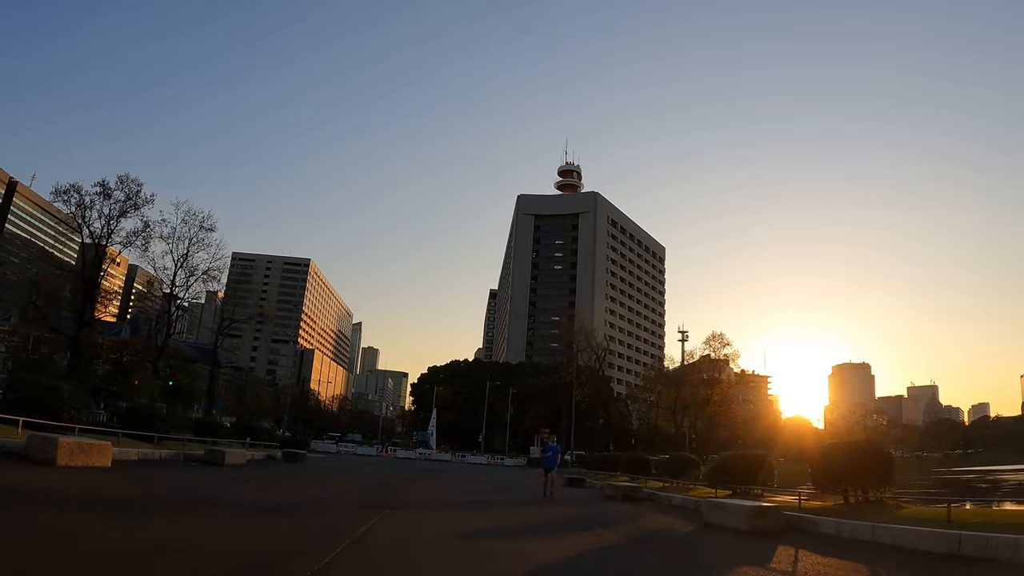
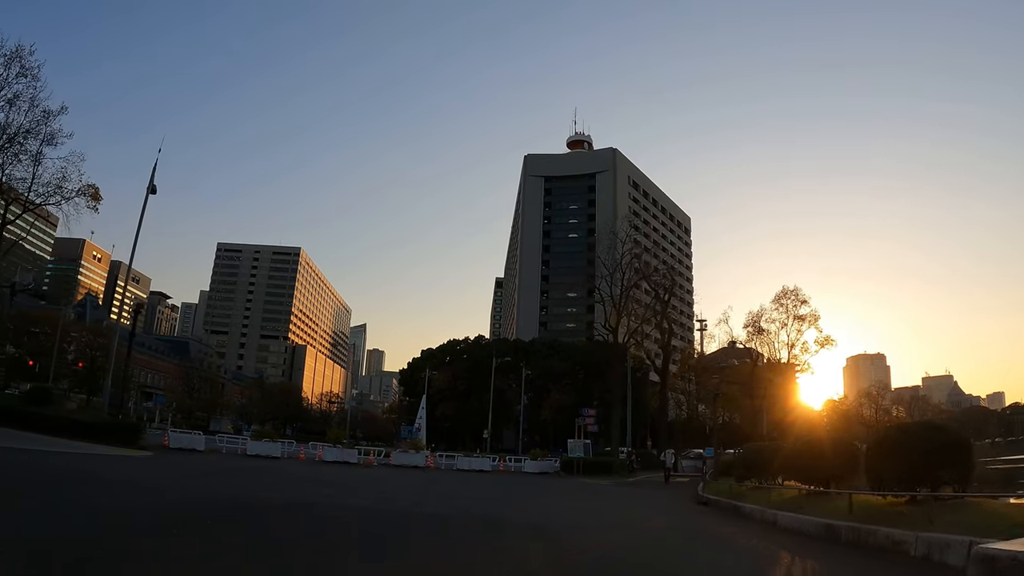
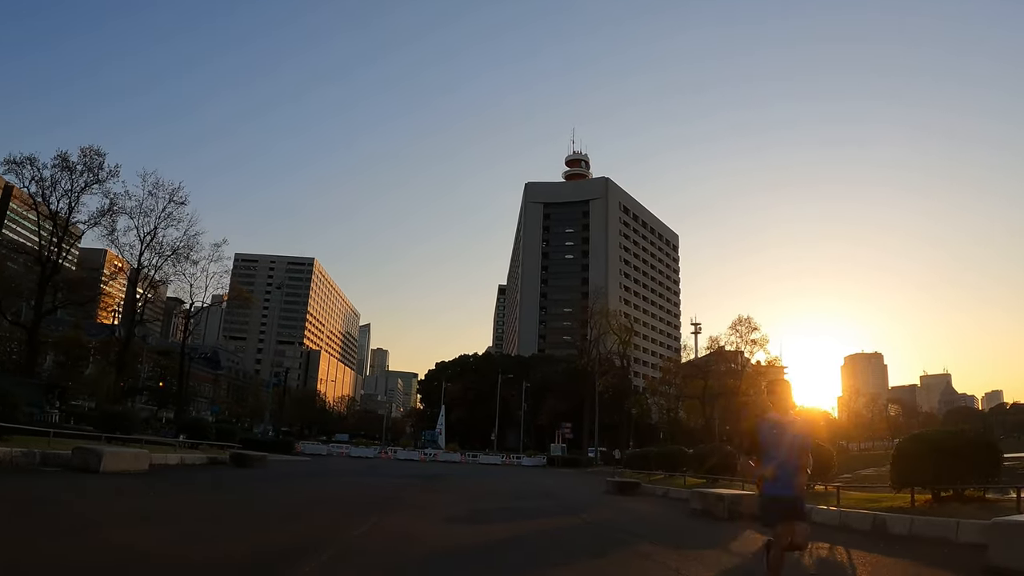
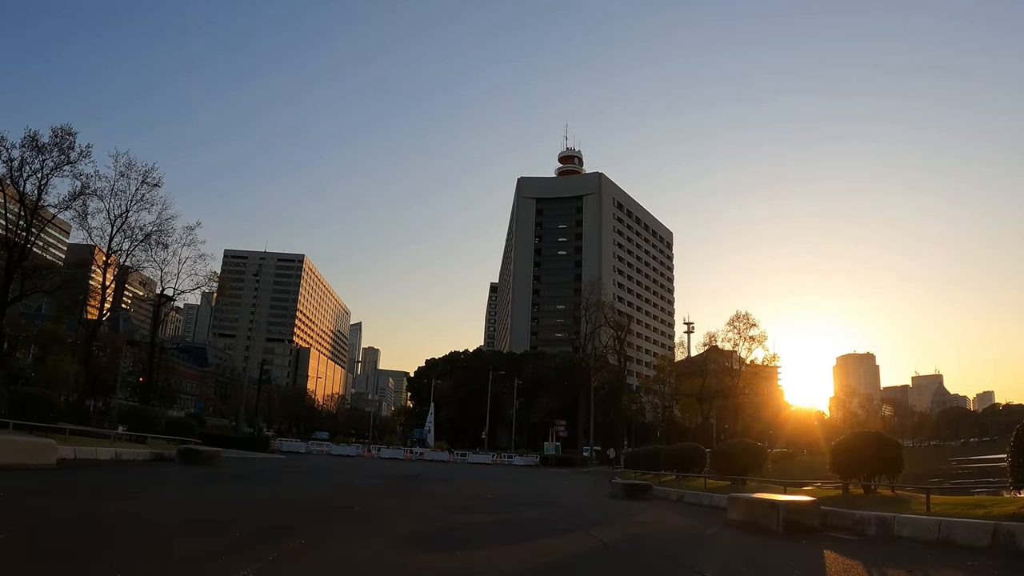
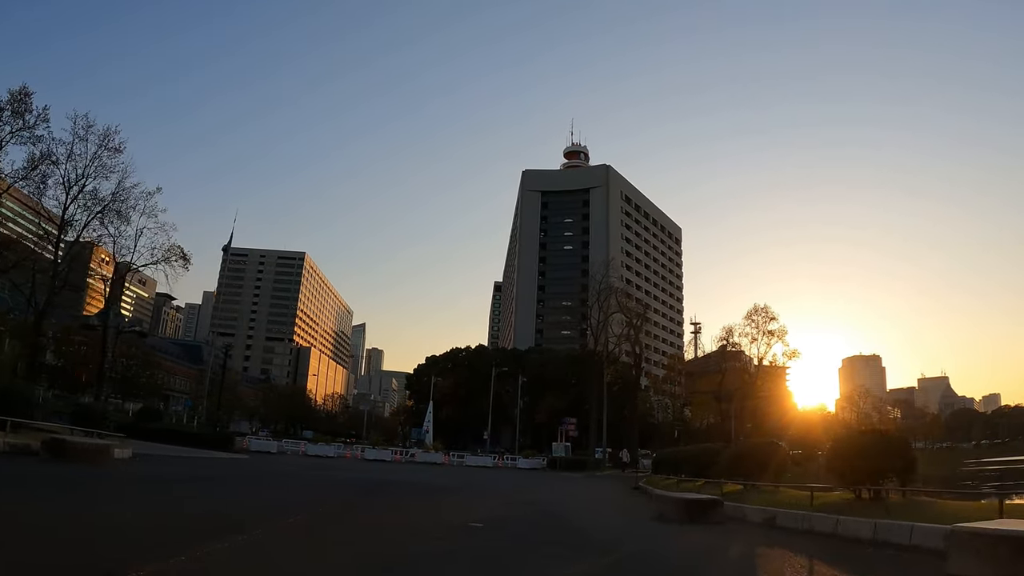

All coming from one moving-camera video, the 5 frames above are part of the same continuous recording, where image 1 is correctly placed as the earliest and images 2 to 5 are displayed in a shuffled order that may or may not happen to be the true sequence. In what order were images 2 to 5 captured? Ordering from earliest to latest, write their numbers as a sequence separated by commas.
3, 4, 5, 2
